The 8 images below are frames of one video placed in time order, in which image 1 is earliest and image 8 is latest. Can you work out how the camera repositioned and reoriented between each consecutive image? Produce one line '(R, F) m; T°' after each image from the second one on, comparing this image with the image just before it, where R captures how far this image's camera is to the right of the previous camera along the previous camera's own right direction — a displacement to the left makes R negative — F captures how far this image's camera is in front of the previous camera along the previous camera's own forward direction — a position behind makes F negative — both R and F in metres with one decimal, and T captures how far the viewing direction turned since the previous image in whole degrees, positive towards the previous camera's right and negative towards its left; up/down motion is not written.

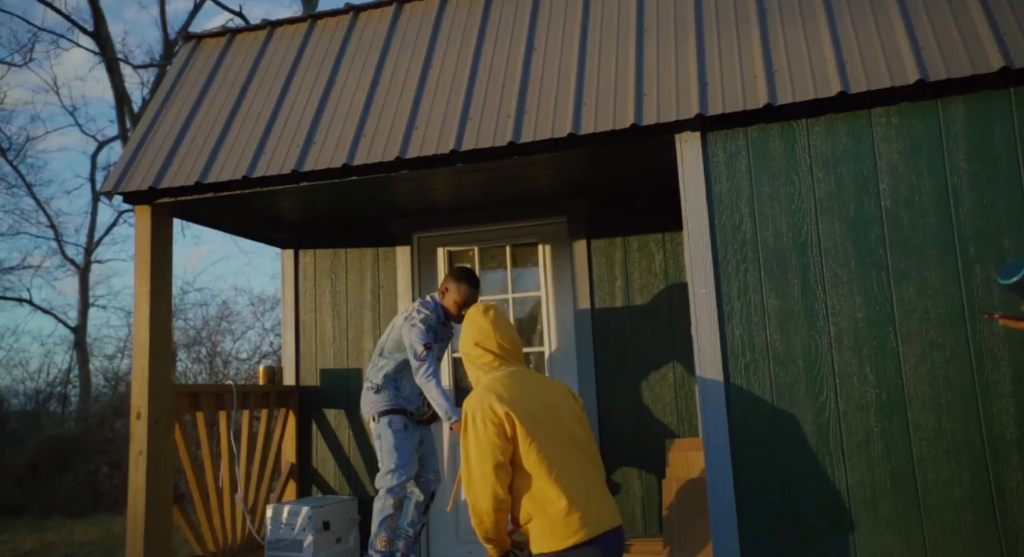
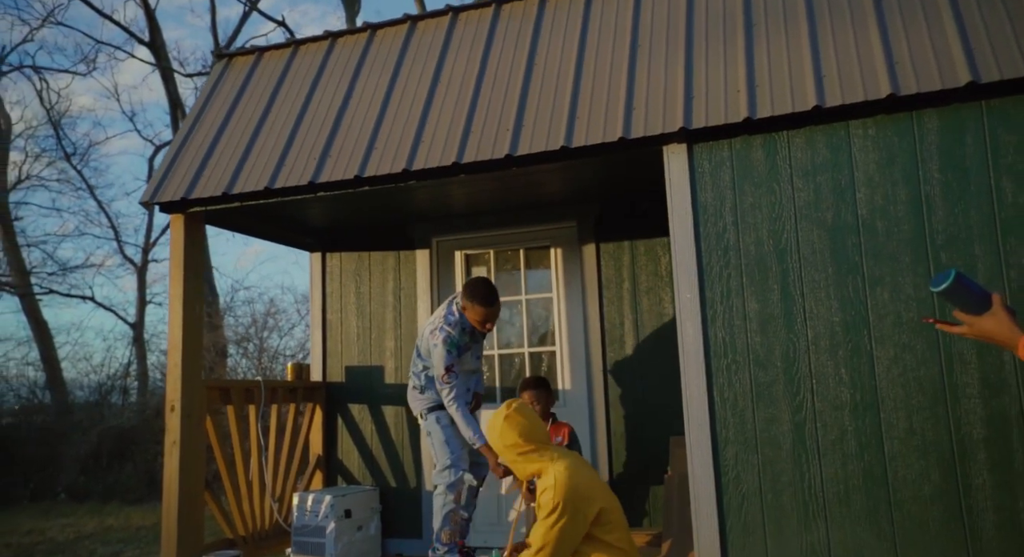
(+0.2, -0.2) m; -4°
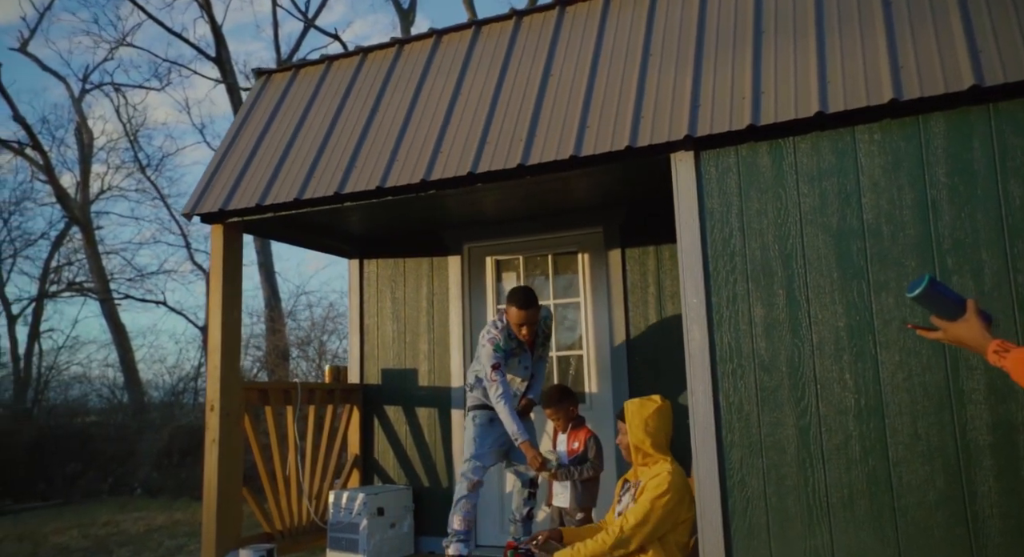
(+0.2, -0.1) m; -5°
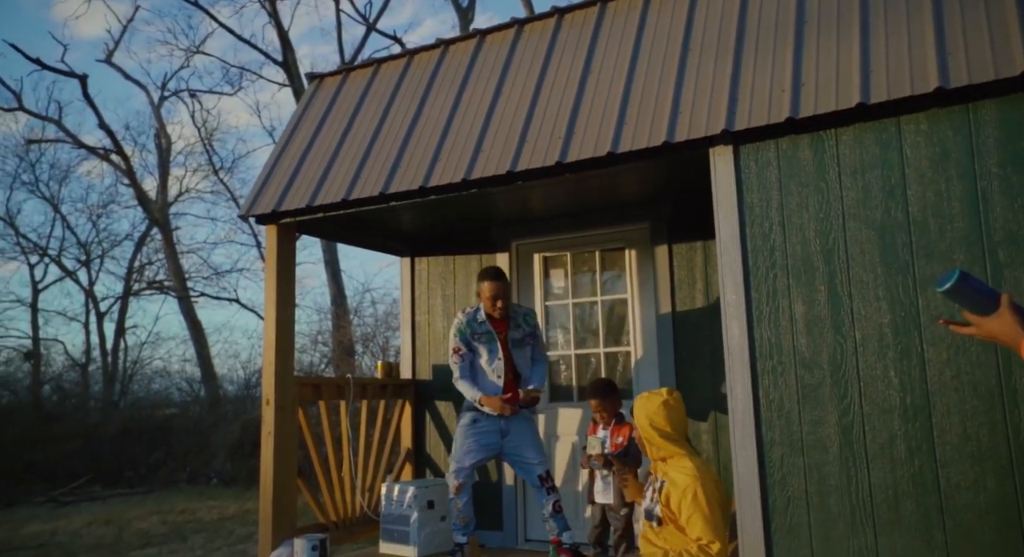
(+0.1, 0.0) m; -5°
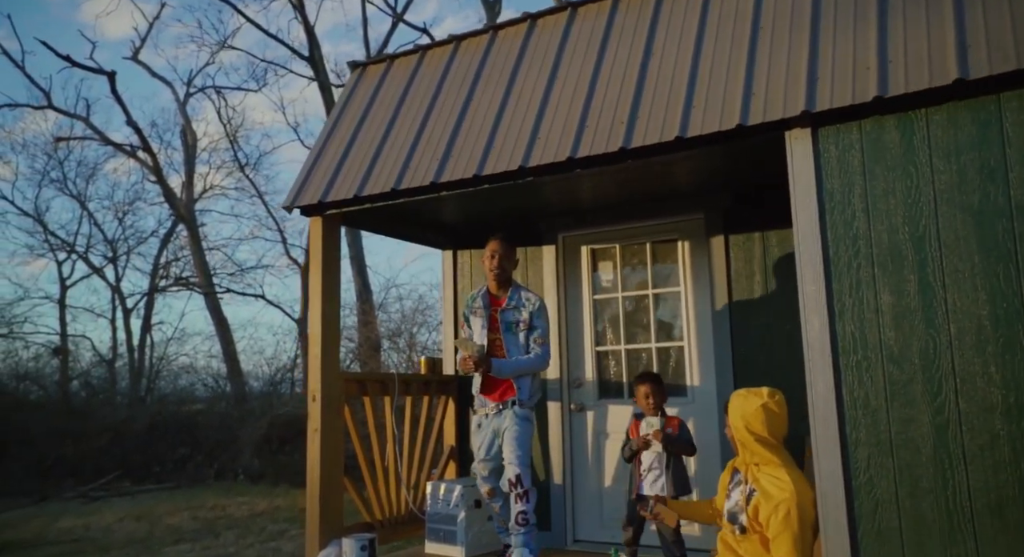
(-0.2, +0.1) m; -1°
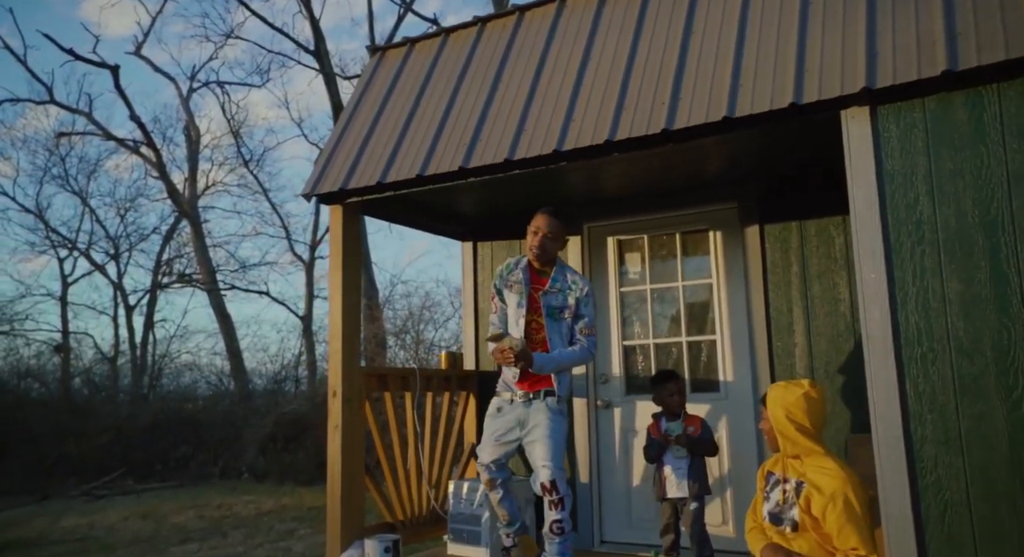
(-0.2, +0.2) m; 0°
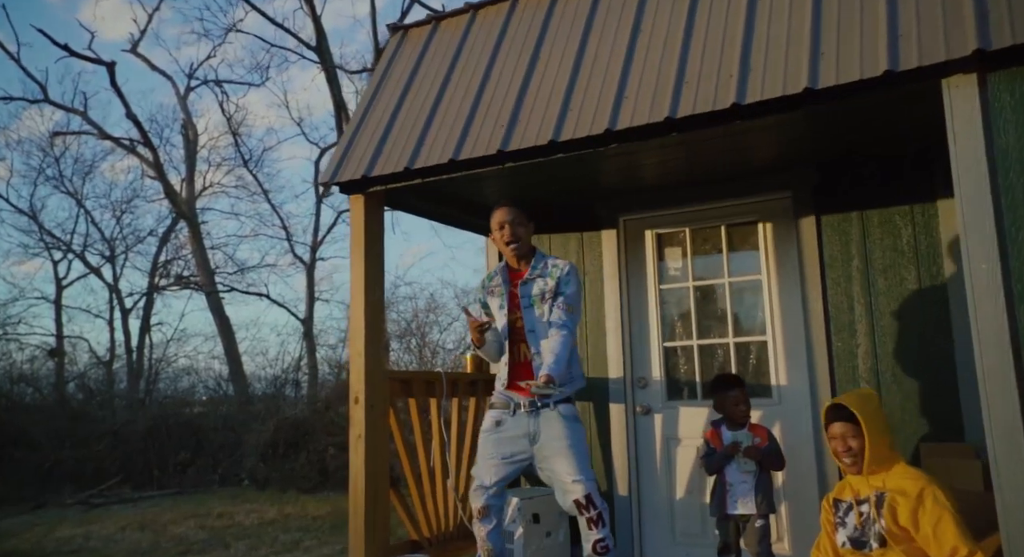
(-0.2, +0.4) m; 0°
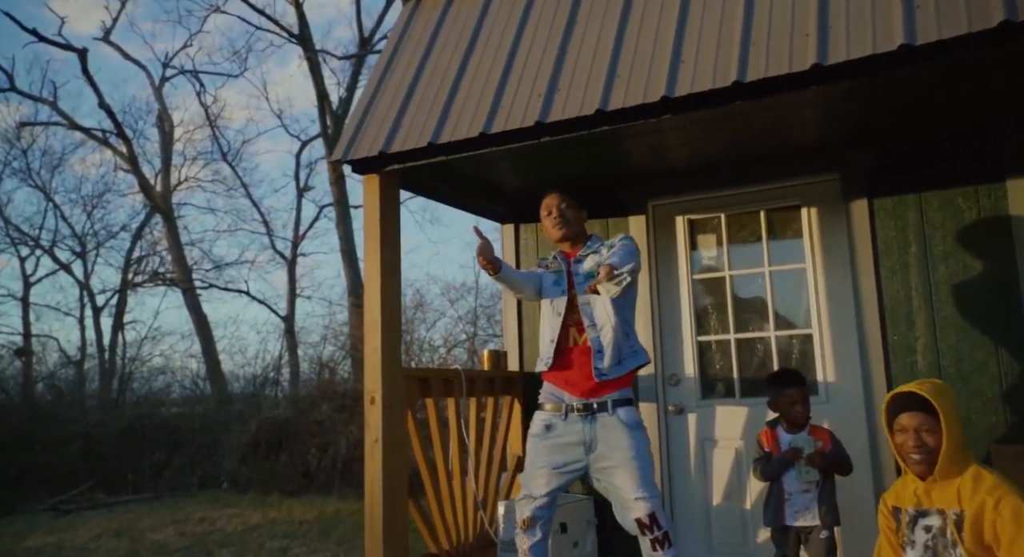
(-0.3, +0.4) m; +2°
